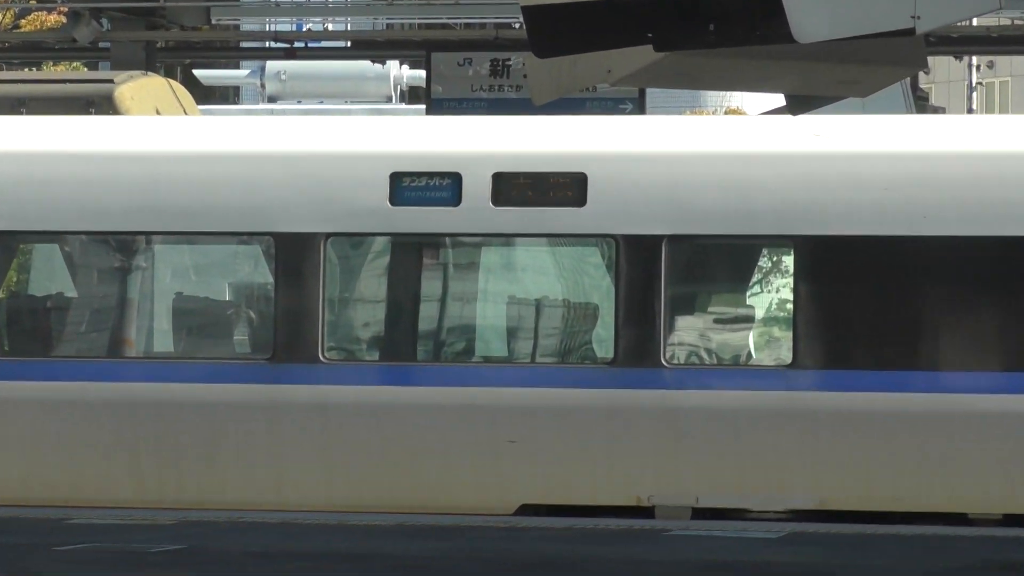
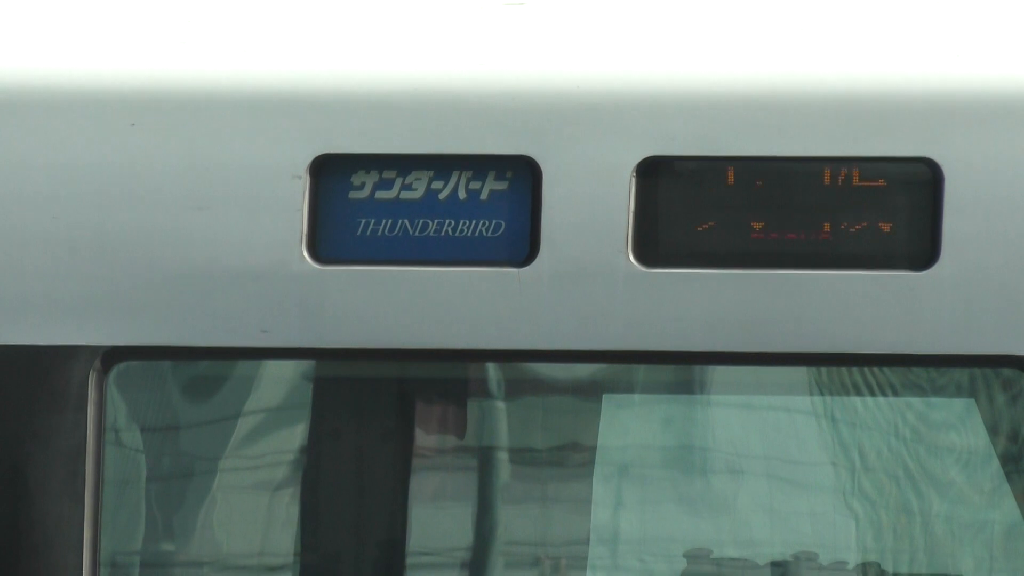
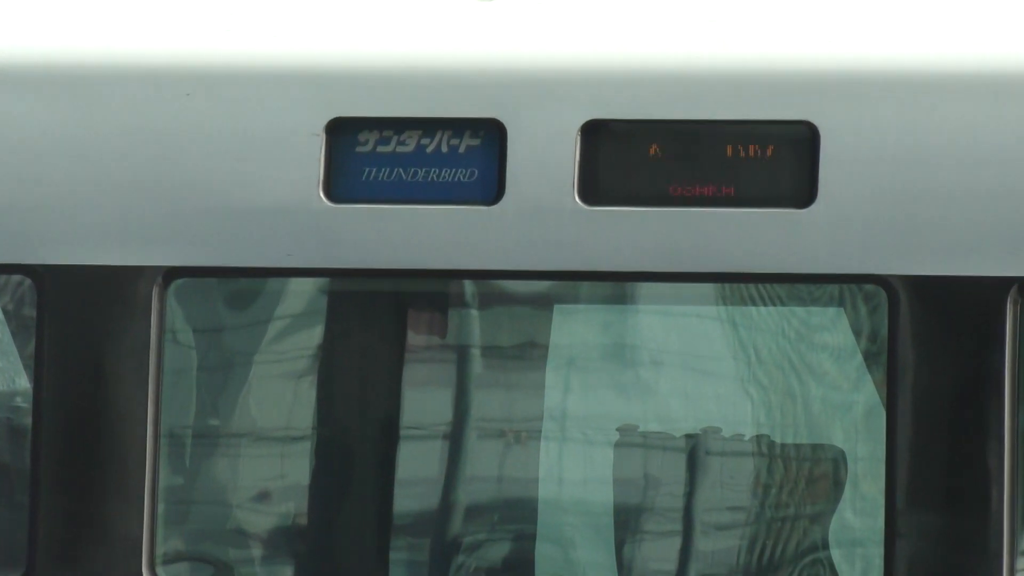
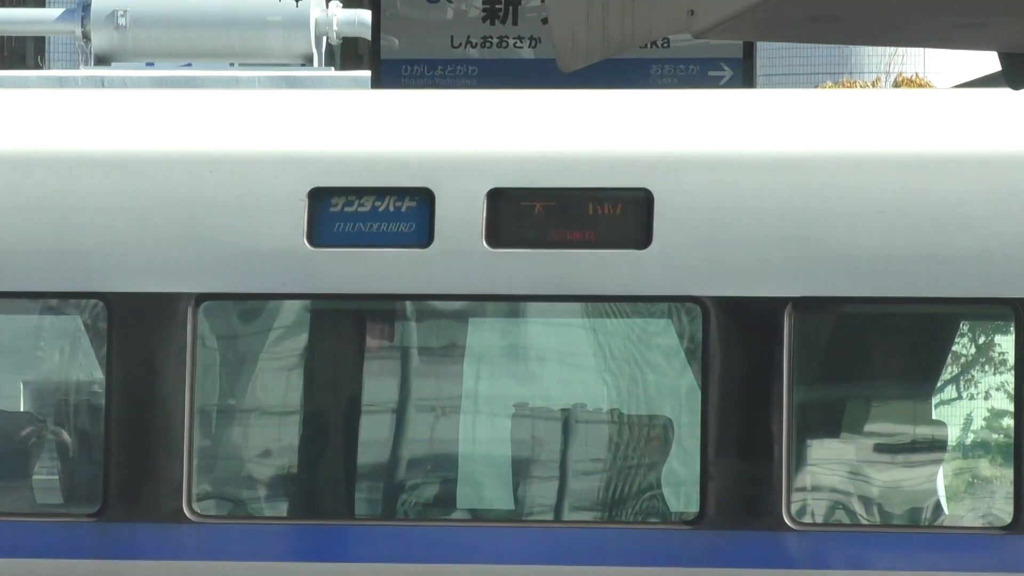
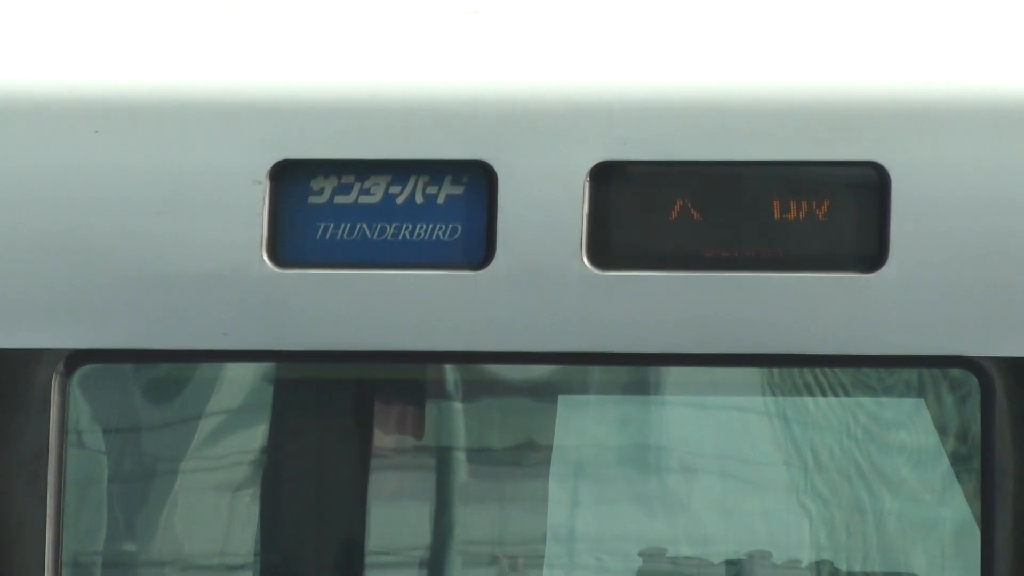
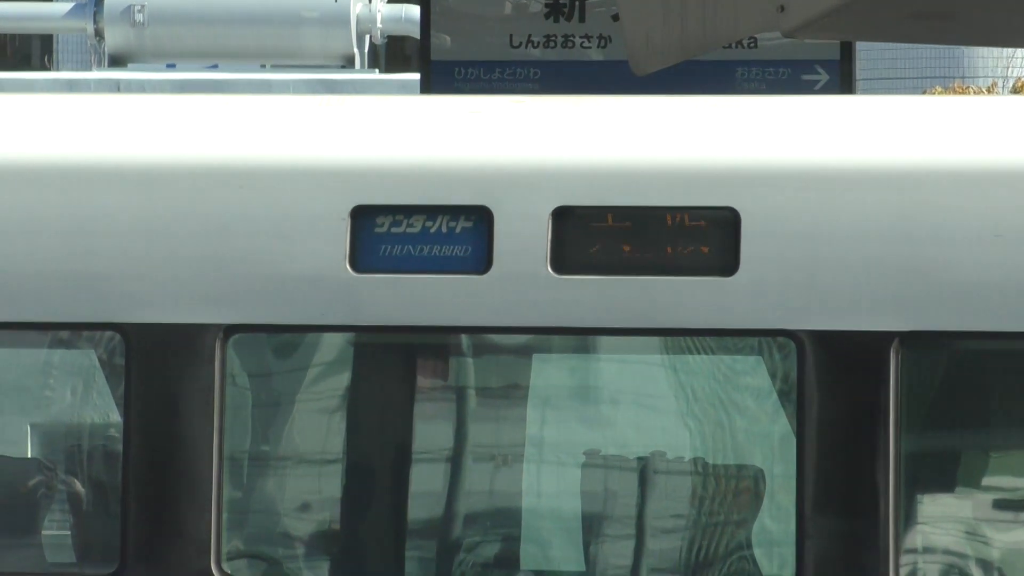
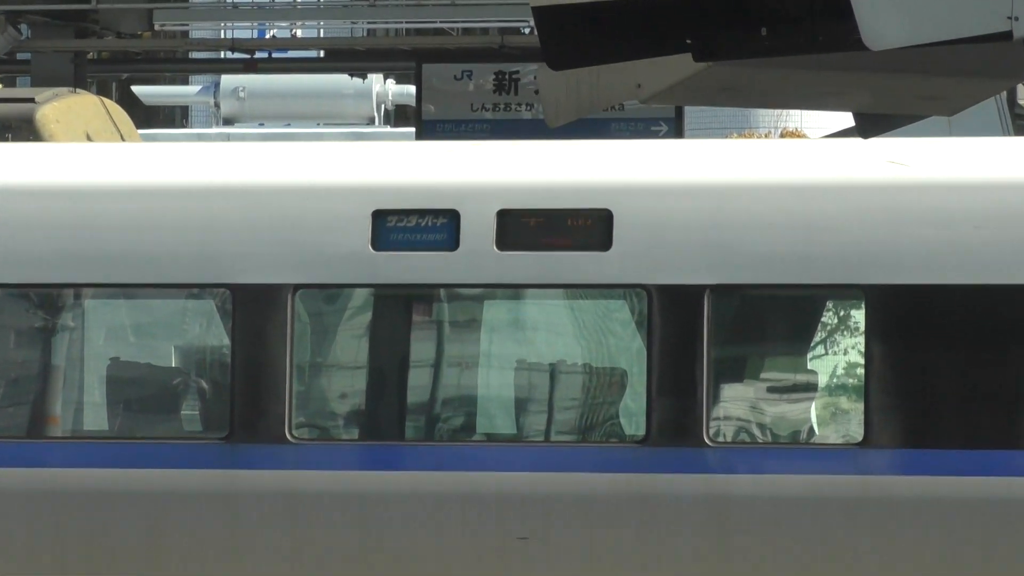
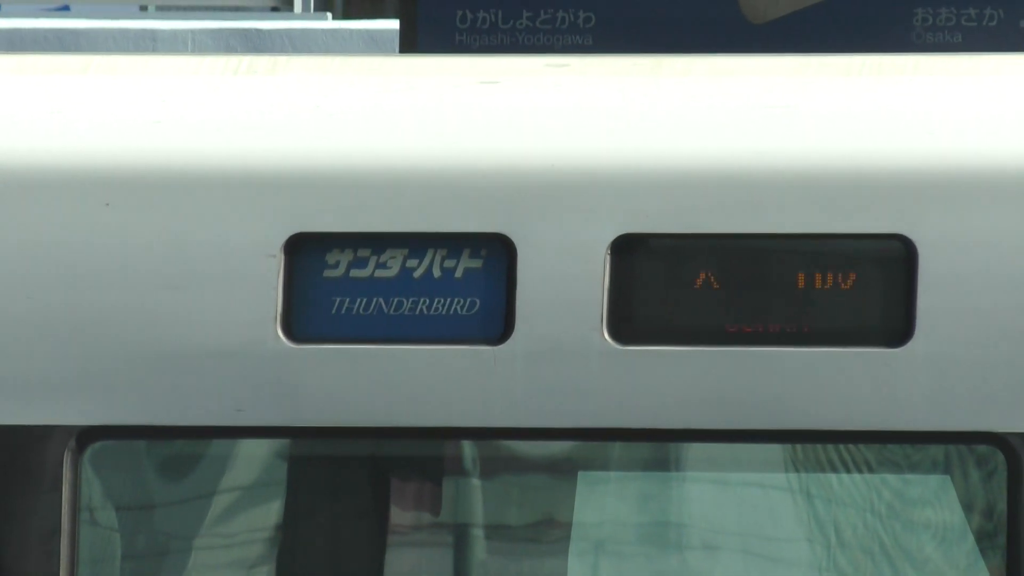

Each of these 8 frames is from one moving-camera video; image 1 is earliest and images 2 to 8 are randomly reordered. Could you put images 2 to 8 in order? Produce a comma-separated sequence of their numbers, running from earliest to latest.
7, 4, 6, 3, 5, 8, 2
